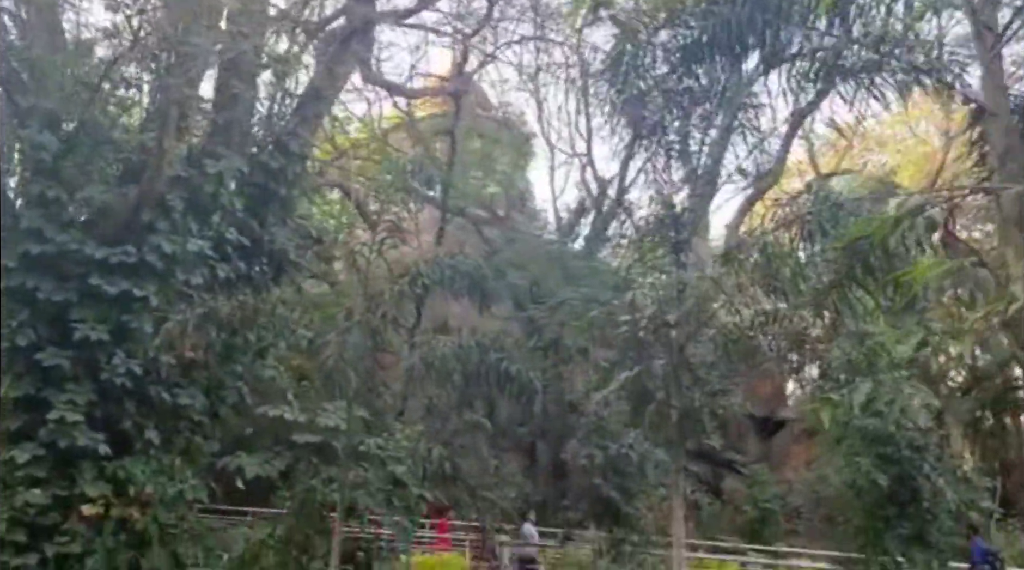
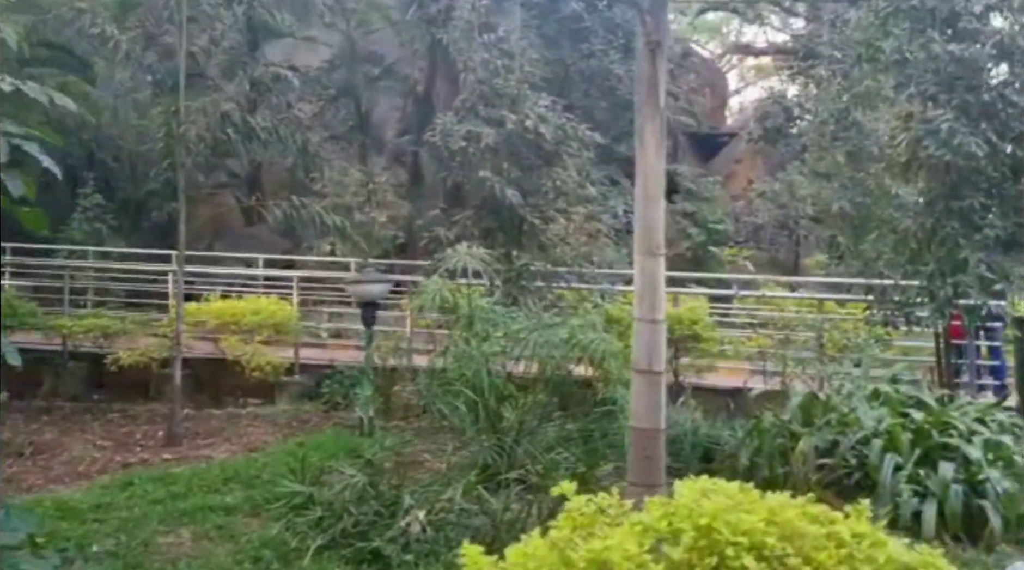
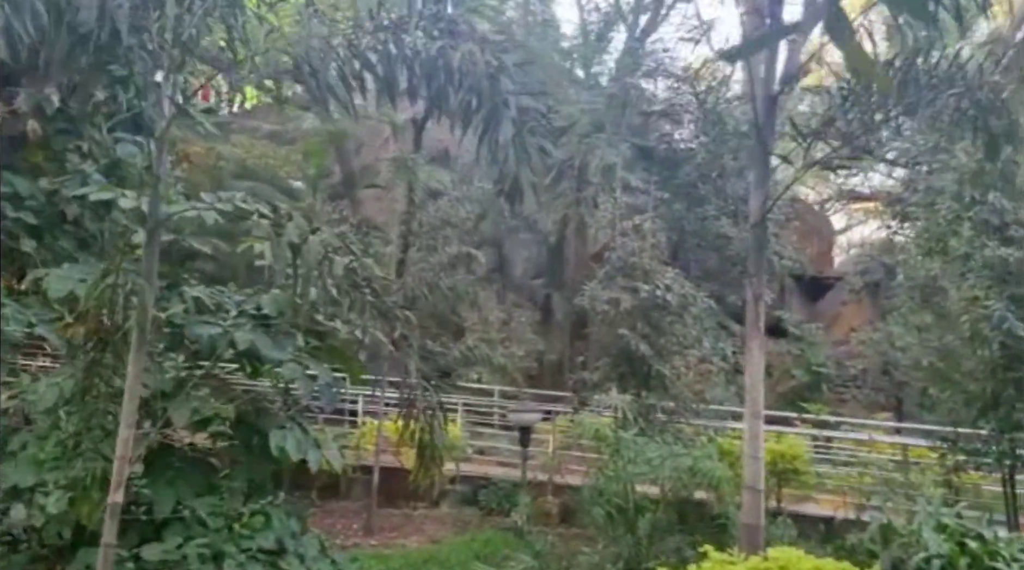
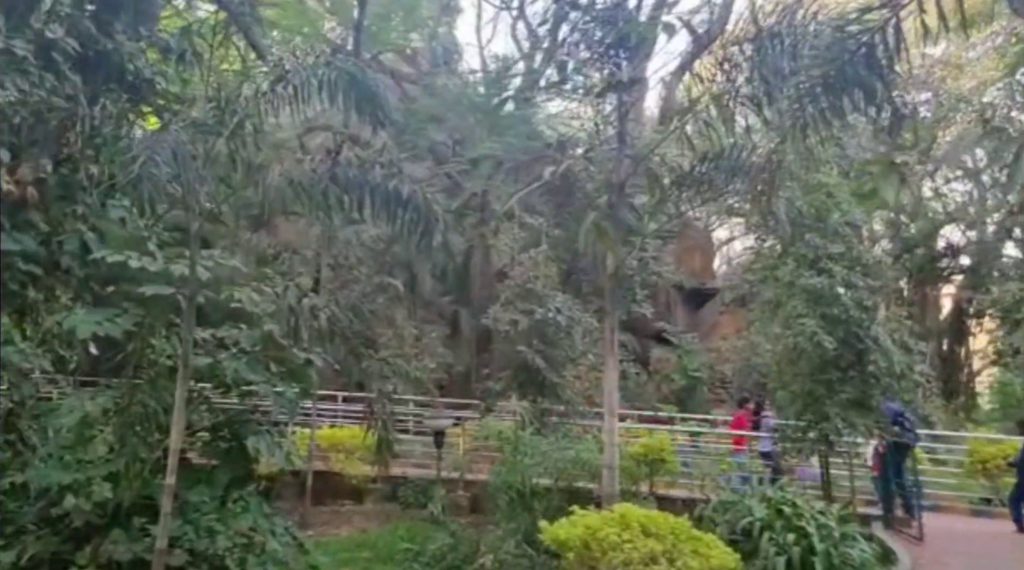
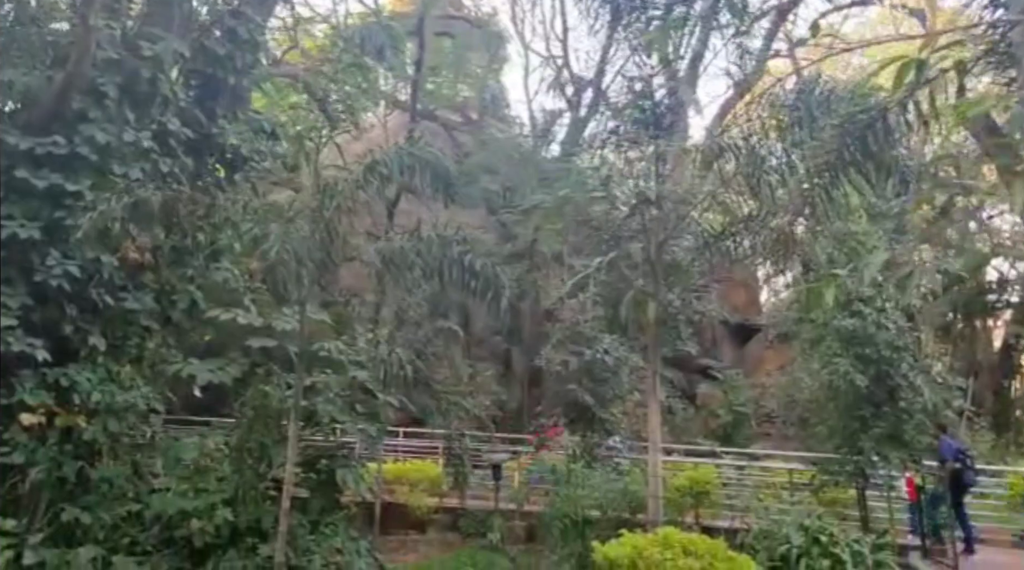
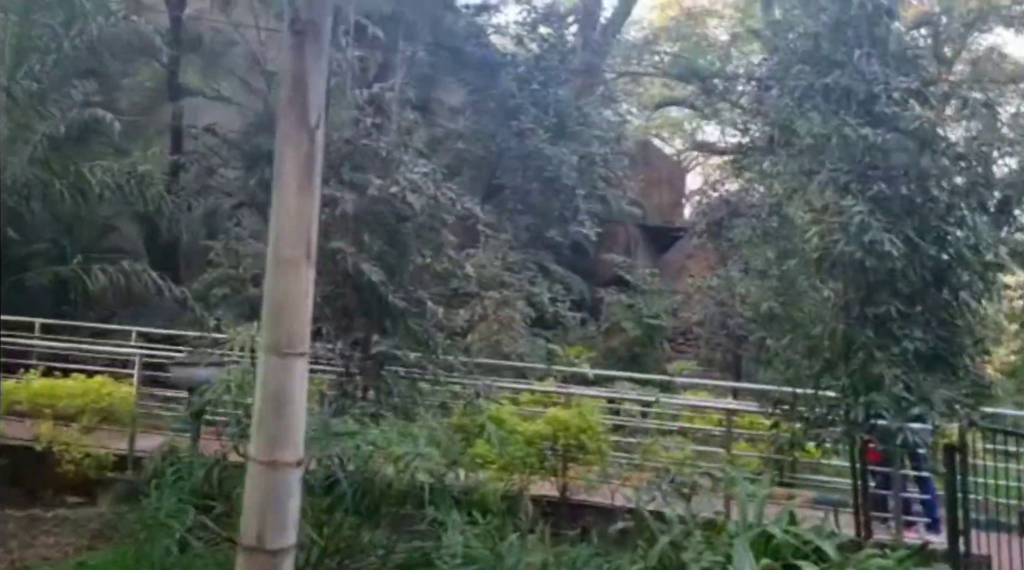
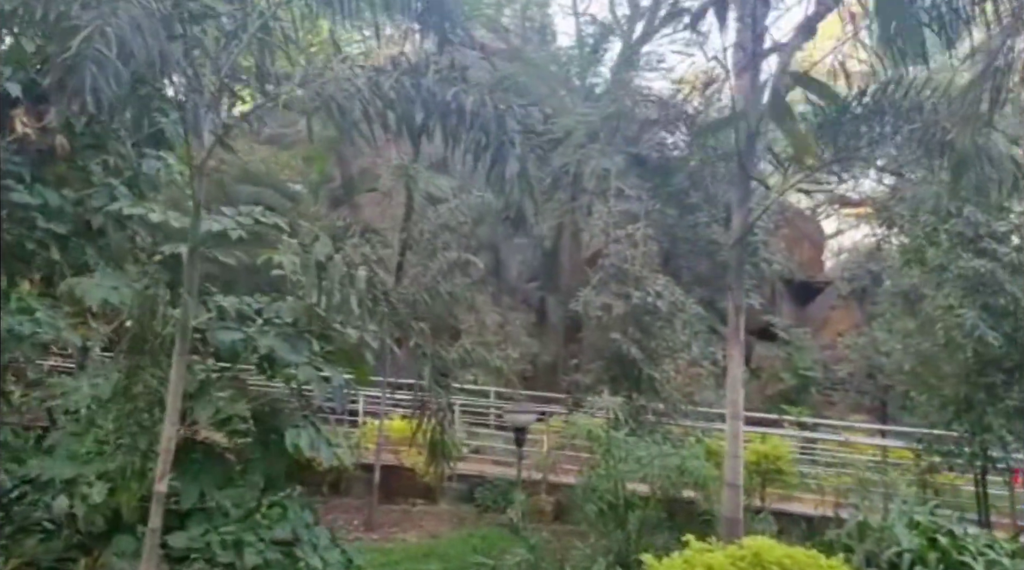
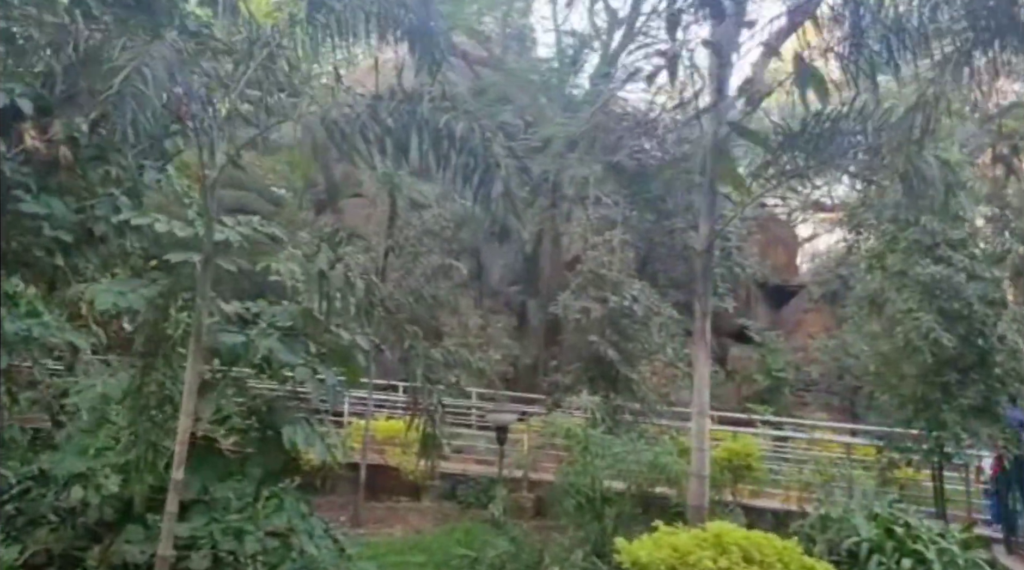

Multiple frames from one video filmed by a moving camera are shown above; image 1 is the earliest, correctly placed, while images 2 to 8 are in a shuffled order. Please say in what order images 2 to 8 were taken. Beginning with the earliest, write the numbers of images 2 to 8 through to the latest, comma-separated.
5, 4, 8, 7, 3, 2, 6
